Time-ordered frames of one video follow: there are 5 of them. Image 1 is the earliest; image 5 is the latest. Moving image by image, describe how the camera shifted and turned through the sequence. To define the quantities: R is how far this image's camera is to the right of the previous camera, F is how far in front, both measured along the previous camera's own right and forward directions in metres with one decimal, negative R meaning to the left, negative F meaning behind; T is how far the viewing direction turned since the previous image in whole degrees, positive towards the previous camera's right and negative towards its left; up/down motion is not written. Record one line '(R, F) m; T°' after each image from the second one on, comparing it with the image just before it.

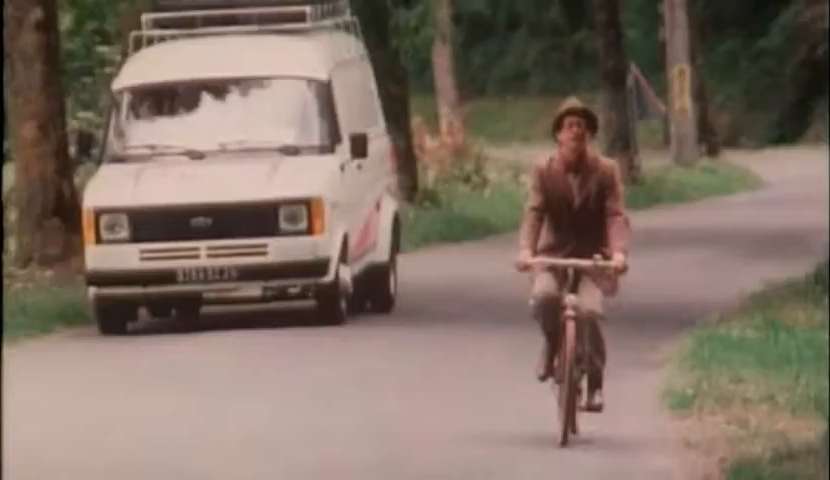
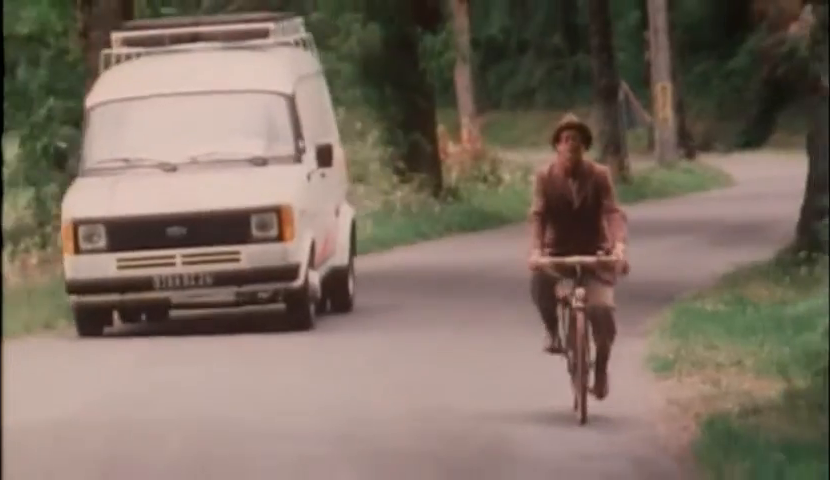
(-0.2, -1.6) m; +1°
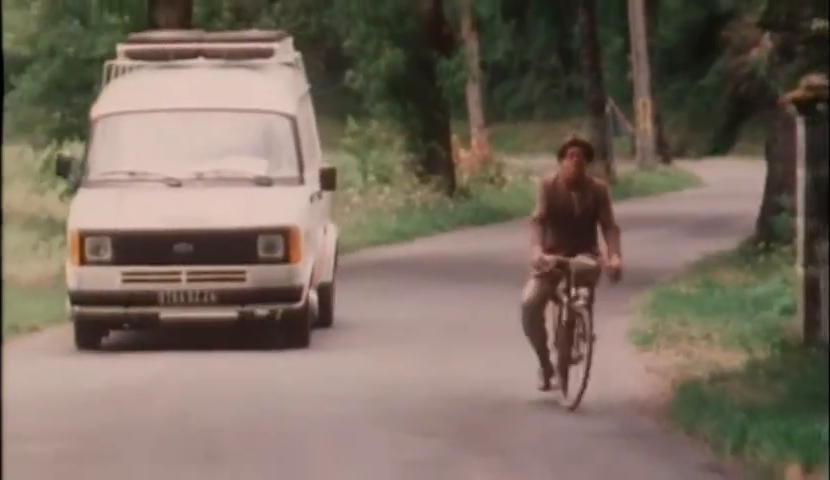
(-0.2, -1.7) m; 0°
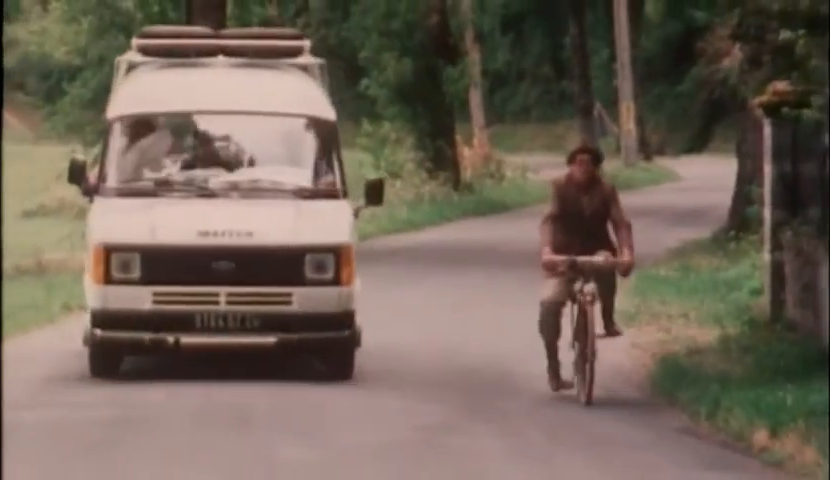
(-0.1, -1.4) m; 0°
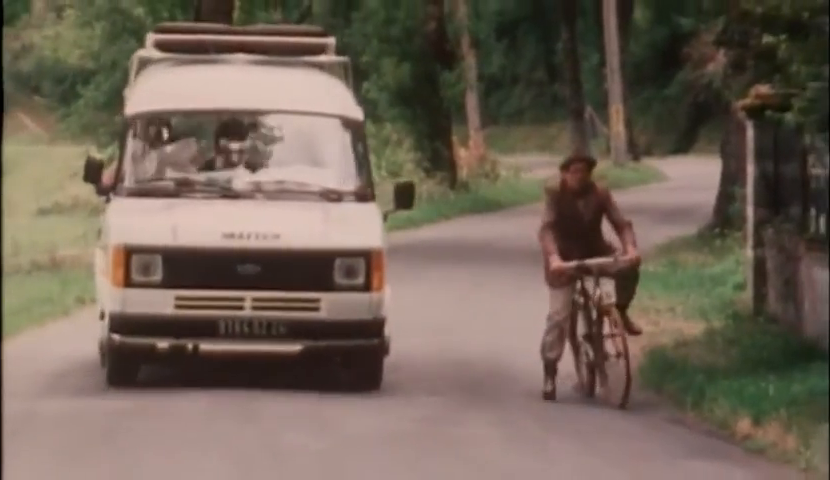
(-0.1, -0.6) m; 0°
